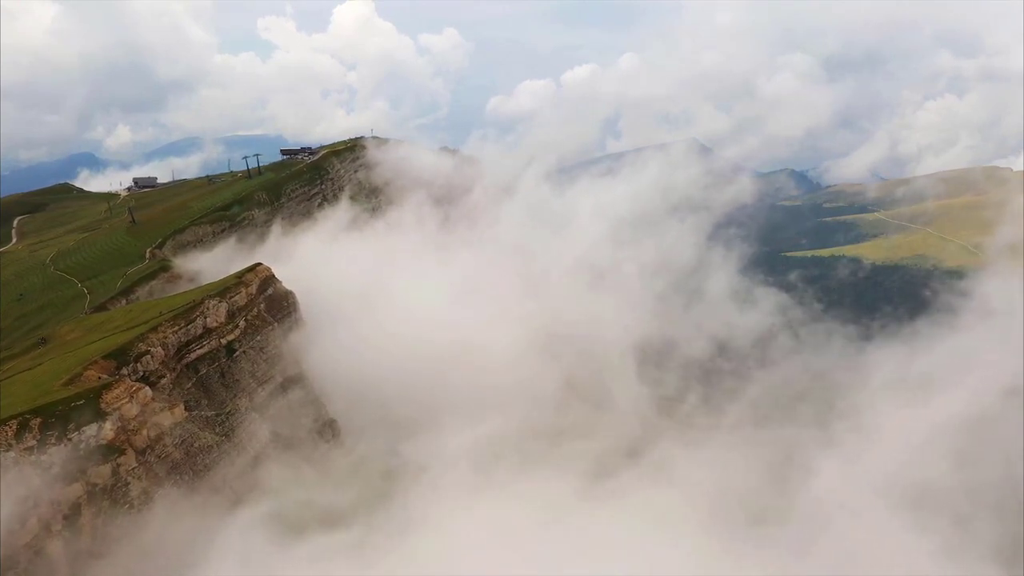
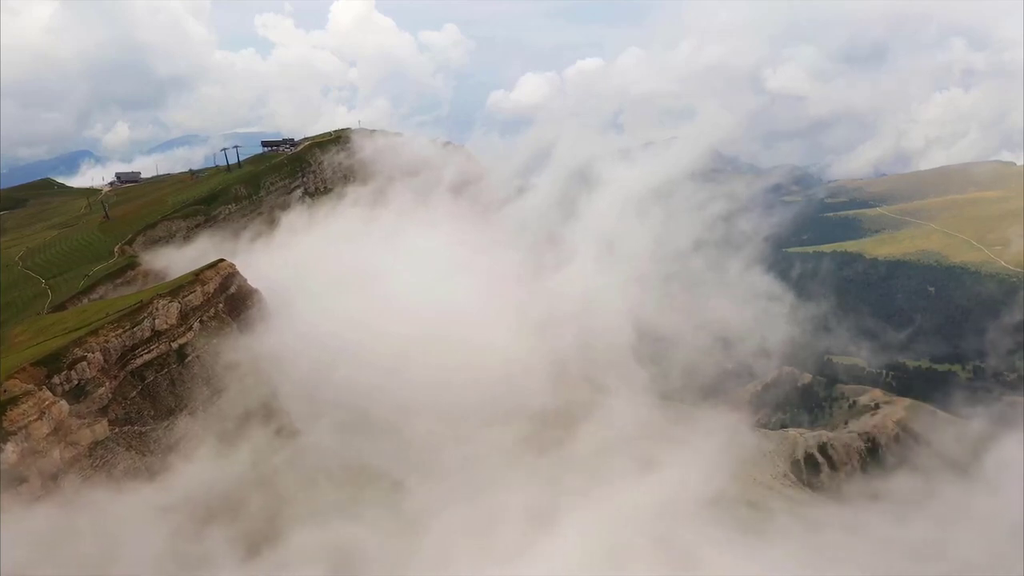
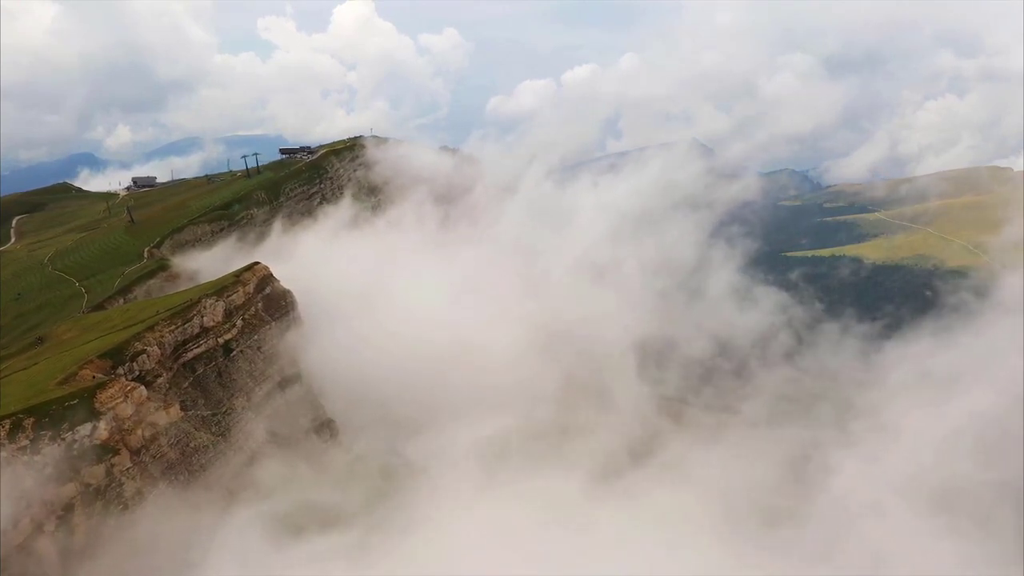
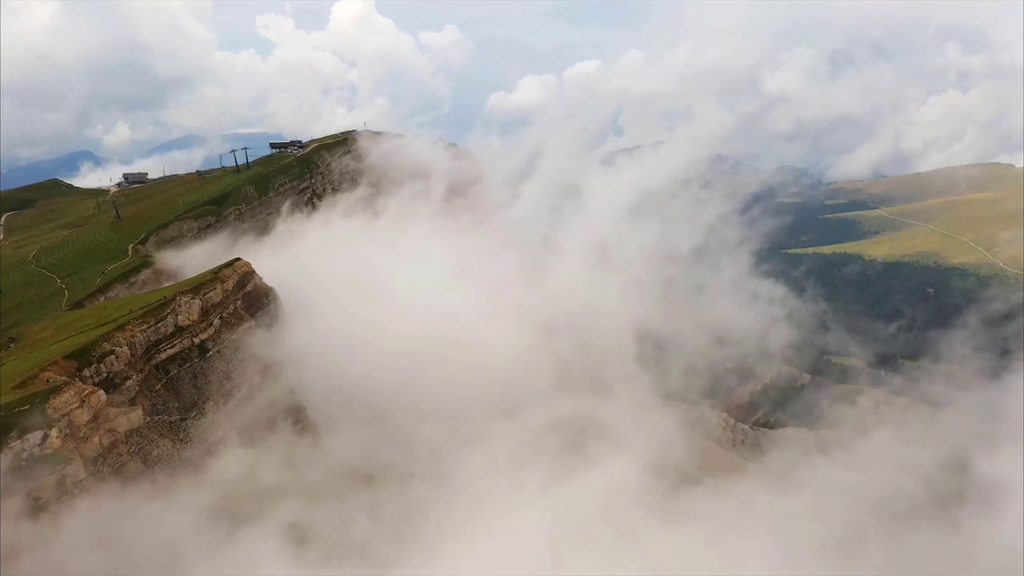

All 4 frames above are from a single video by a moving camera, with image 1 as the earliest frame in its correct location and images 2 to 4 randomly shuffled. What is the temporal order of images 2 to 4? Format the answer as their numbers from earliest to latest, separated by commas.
3, 4, 2
